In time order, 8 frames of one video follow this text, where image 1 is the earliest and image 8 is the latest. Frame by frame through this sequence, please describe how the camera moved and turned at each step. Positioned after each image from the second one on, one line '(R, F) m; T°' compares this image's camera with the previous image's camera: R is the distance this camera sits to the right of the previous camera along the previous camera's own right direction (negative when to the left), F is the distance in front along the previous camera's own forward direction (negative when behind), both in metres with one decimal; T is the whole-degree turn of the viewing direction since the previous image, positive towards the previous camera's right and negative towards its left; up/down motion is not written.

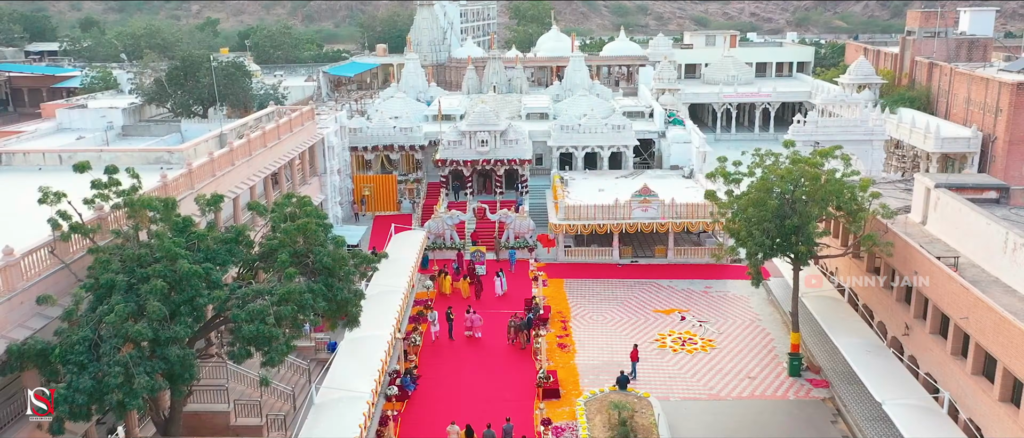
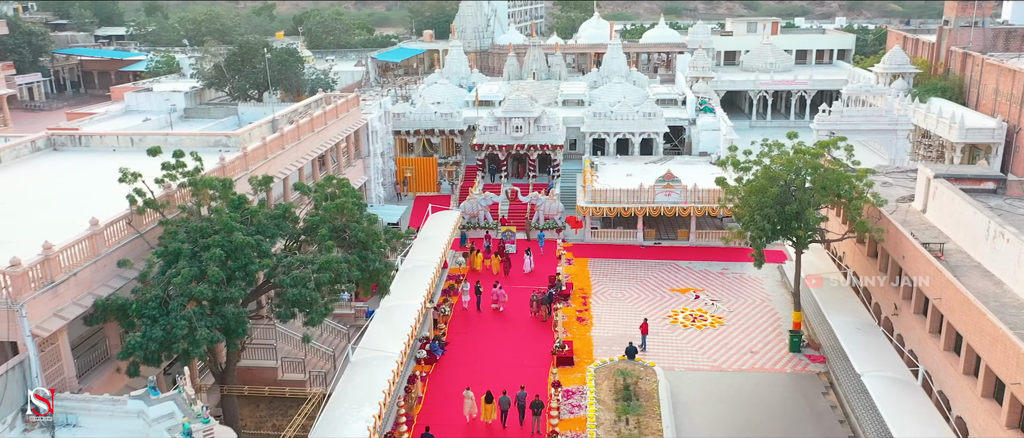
(+0.9, -2.1) m; -4°
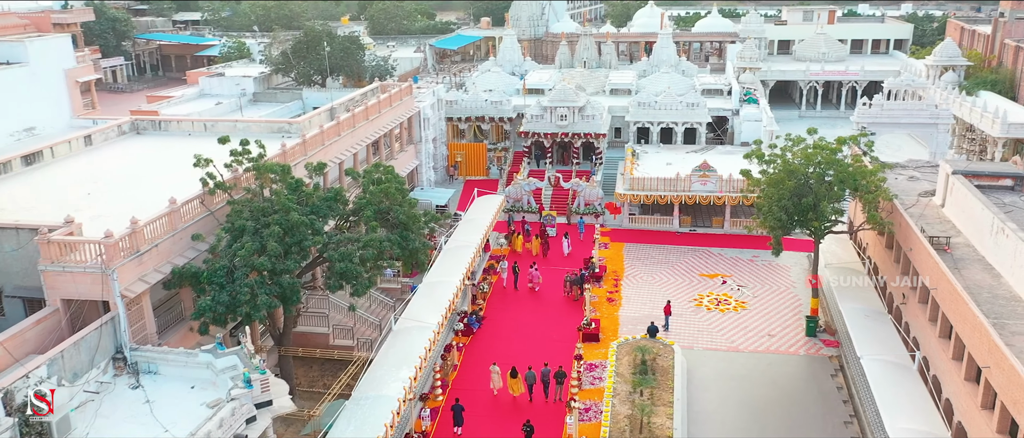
(+0.9, -2.0) m; -4°
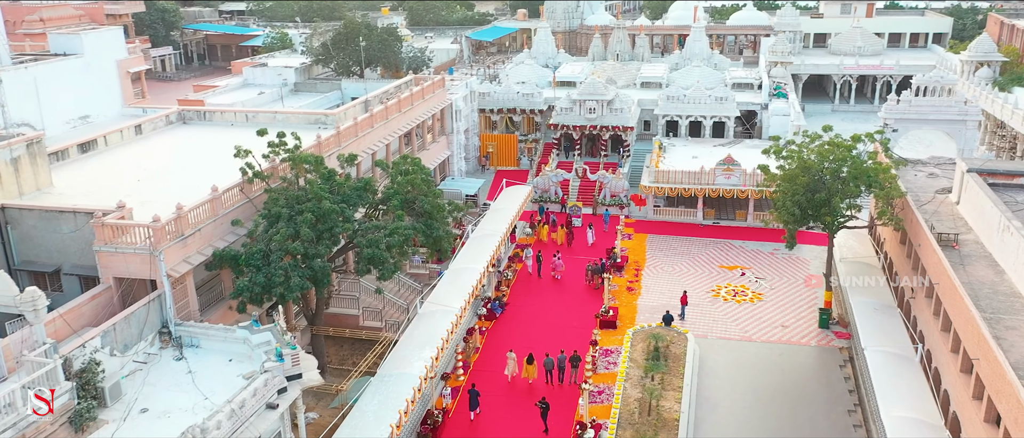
(+0.6, -1.2) m; -3°
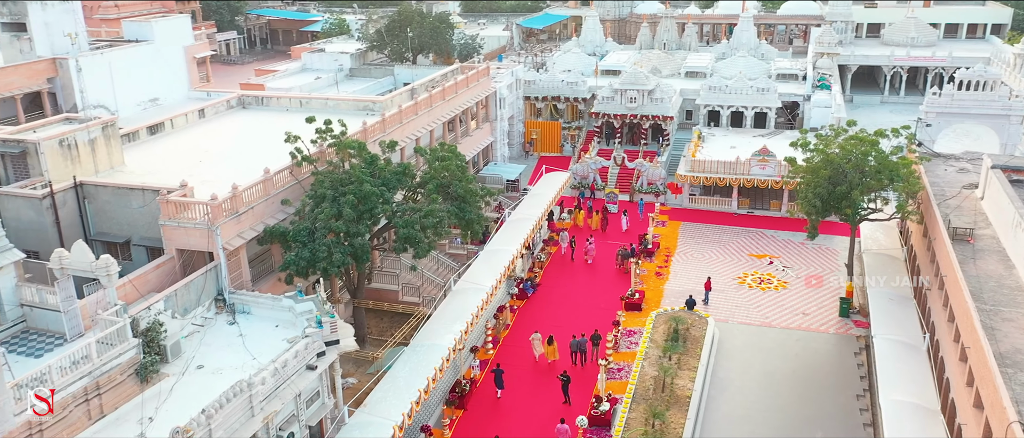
(+0.9, -1.5) m; -4°
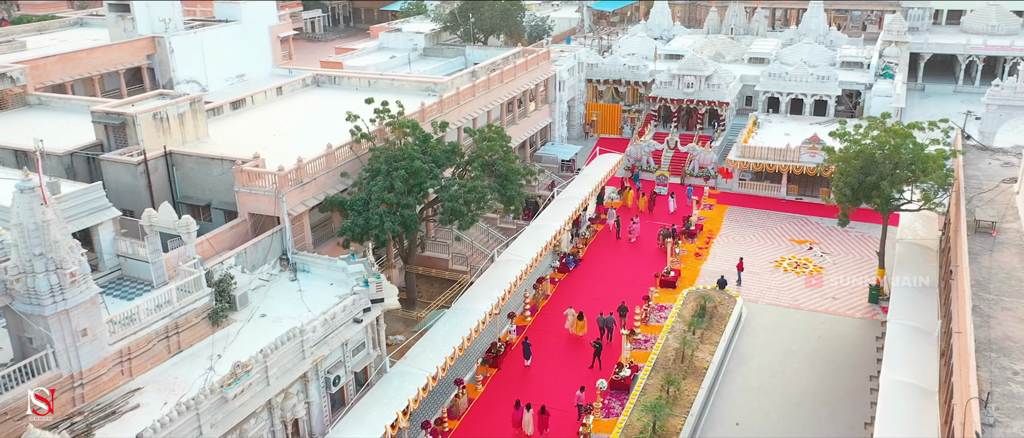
(+1.4, -2.0) m; -6°
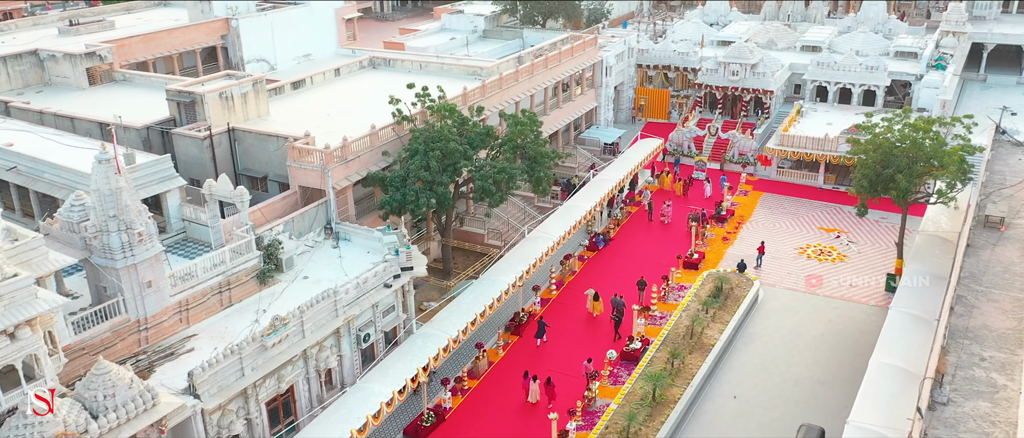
(+1.5, -2.0) m; -5°
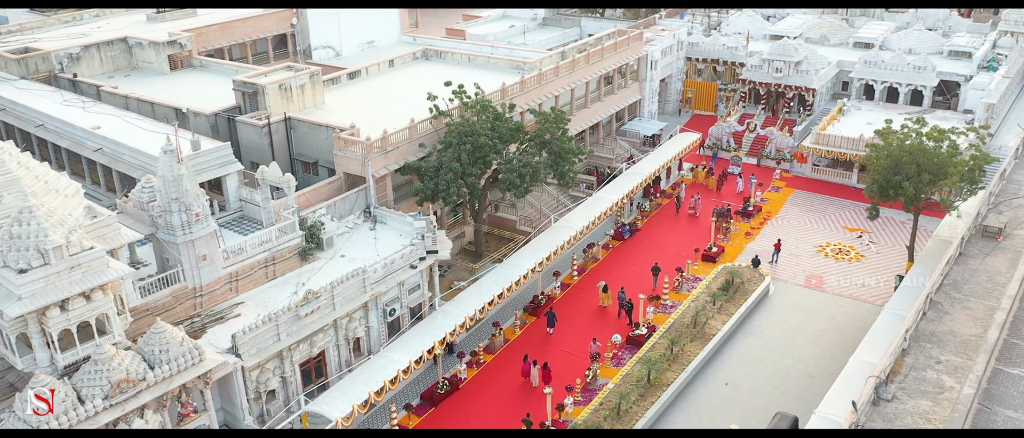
(+2.0, -2.3) m; -5°
